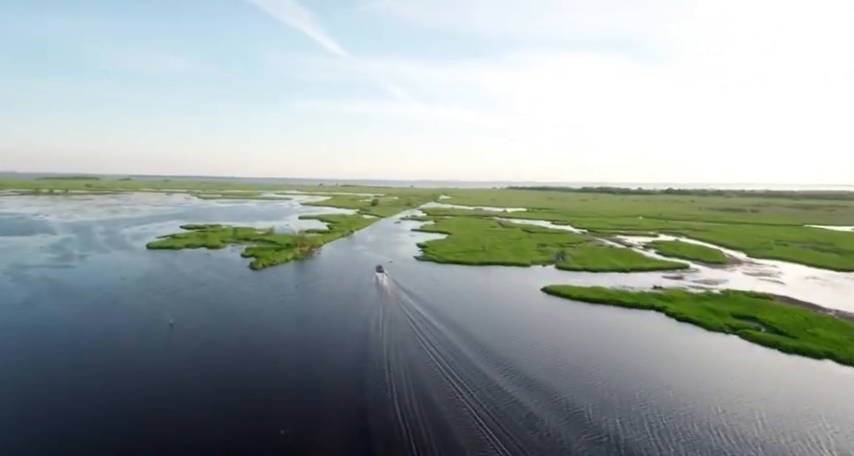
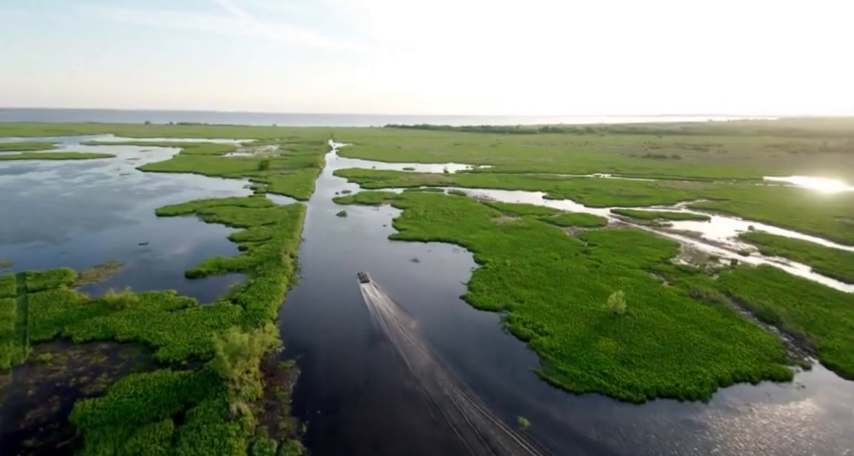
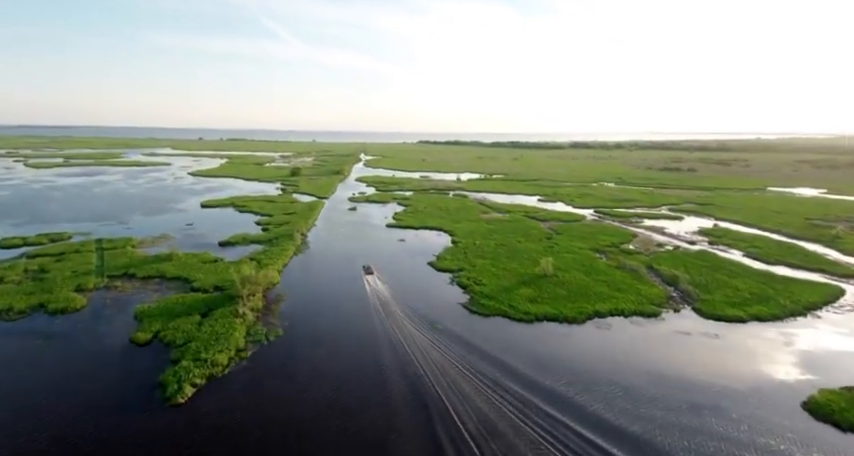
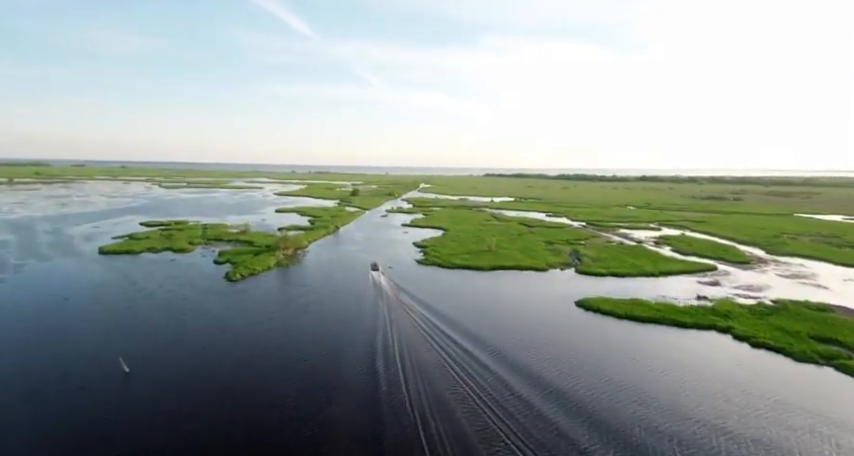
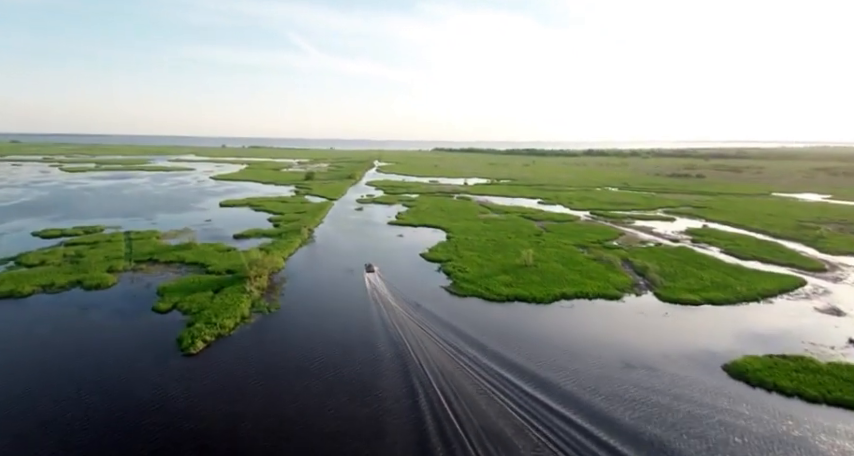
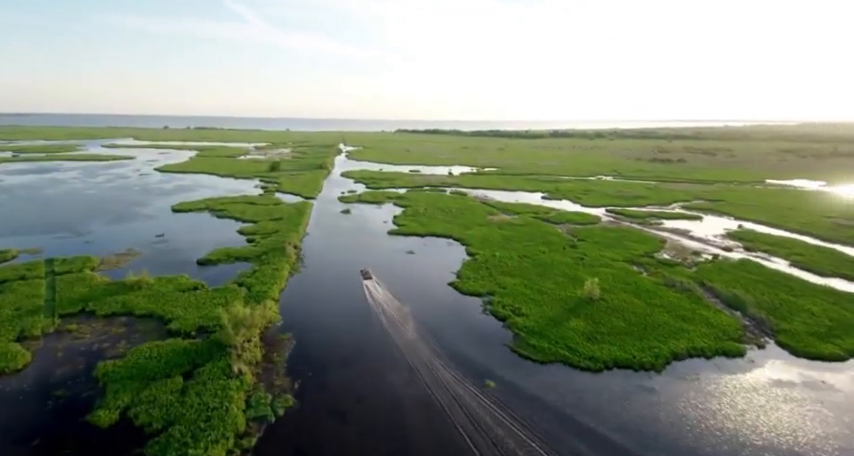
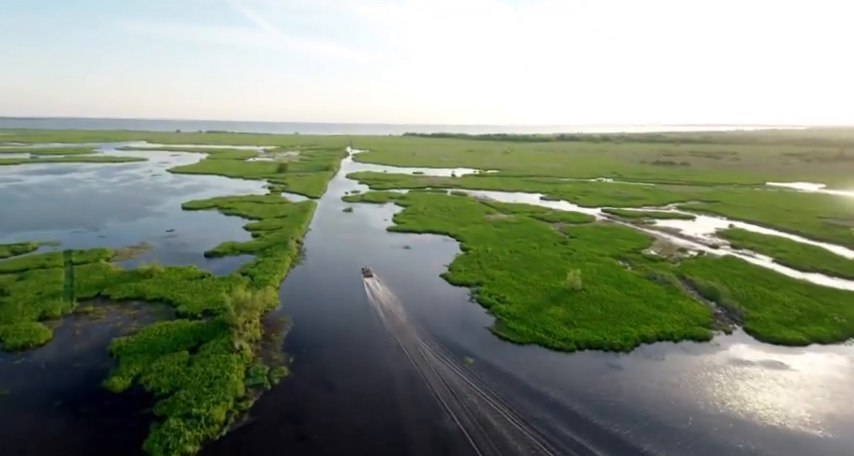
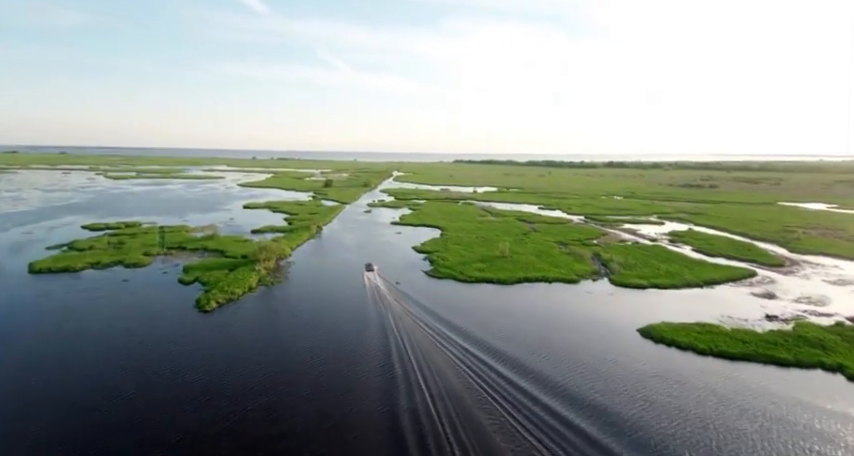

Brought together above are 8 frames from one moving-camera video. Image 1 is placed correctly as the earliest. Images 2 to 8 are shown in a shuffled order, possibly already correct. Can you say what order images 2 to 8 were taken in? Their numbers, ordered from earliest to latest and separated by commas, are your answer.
4, 8, 5, 3, 7, 6, 2
